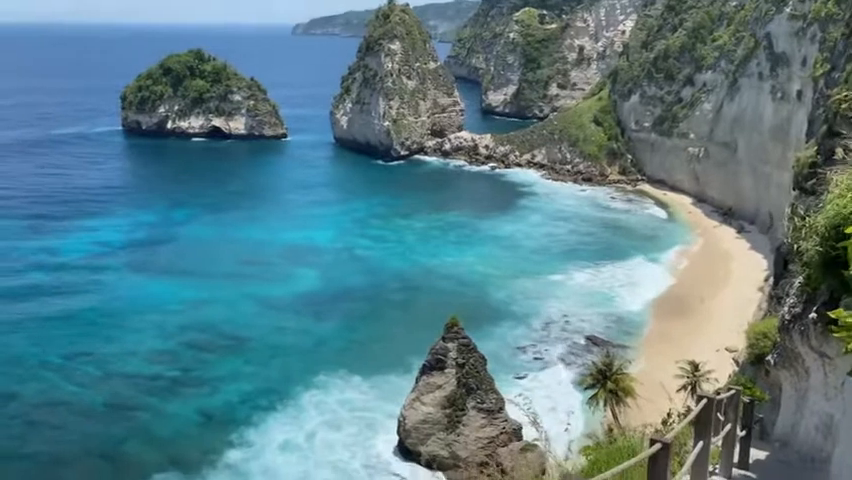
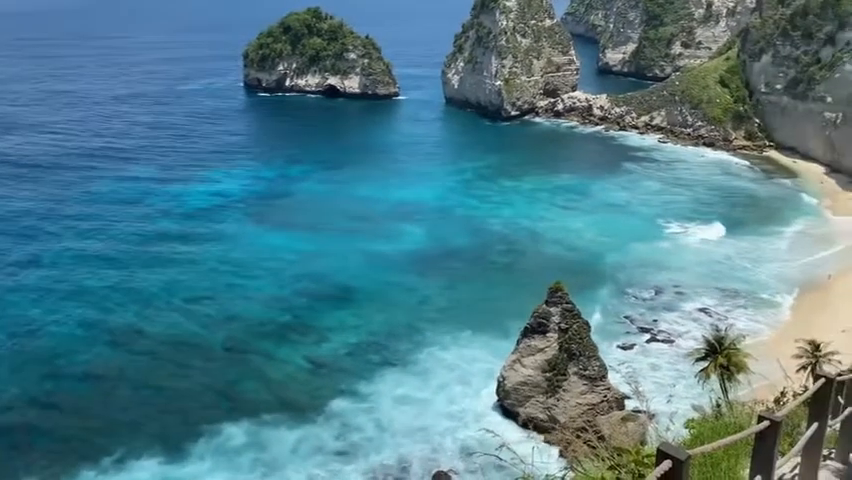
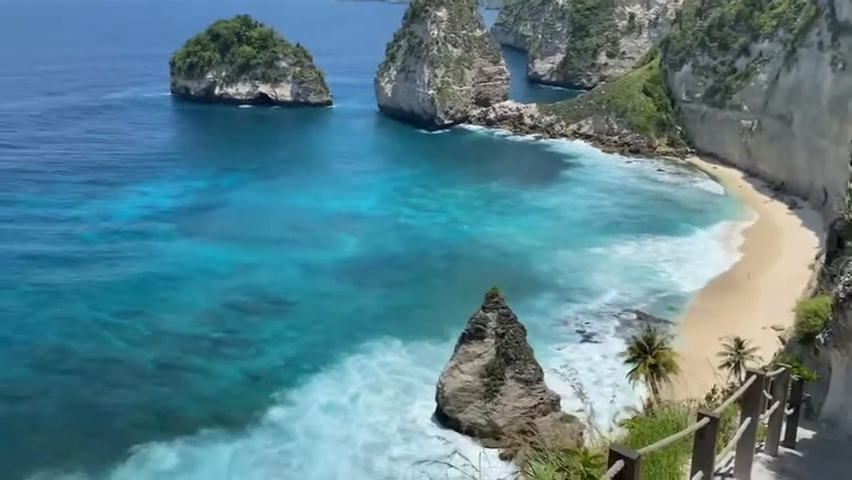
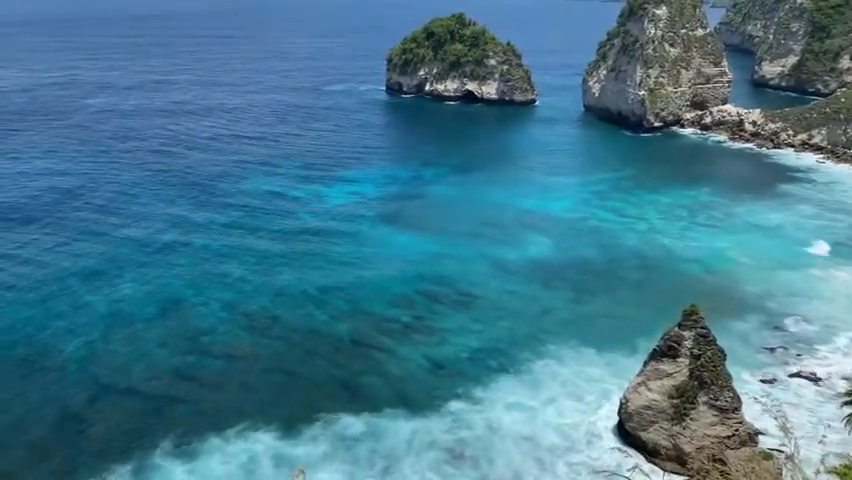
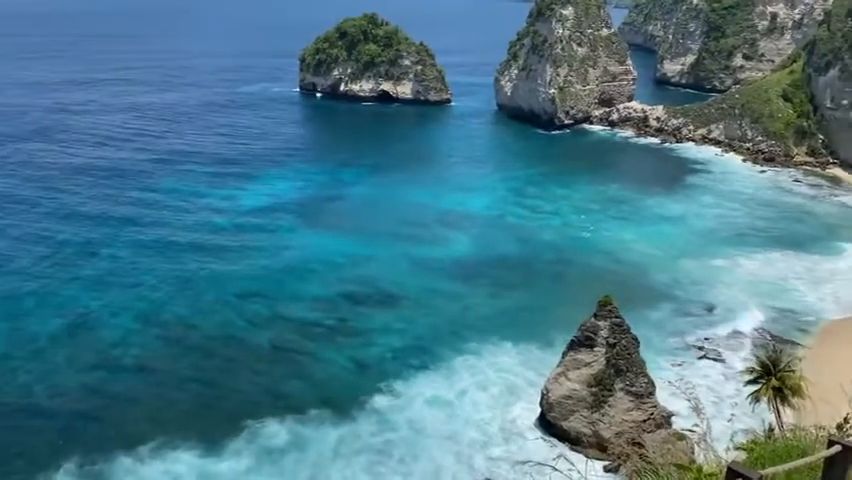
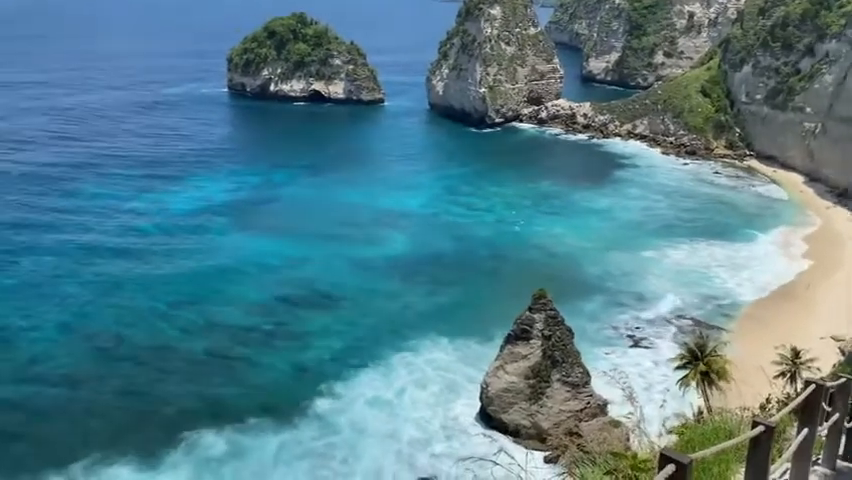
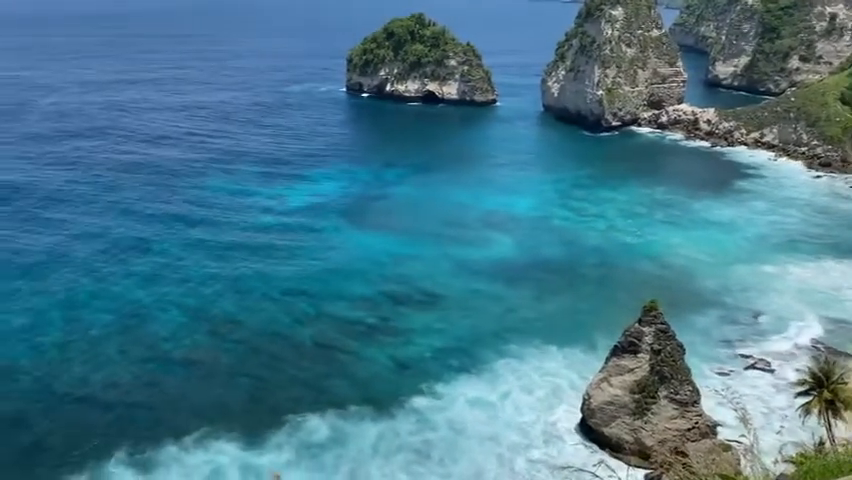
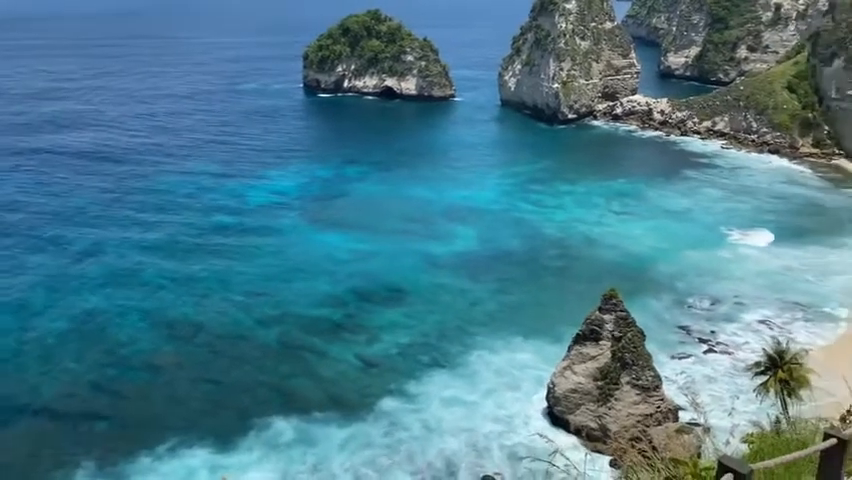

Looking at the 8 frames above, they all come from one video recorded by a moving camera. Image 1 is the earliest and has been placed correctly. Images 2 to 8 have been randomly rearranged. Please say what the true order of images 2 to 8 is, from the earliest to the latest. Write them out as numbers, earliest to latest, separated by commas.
3, 6, 5, 7, 4, 8, 2
